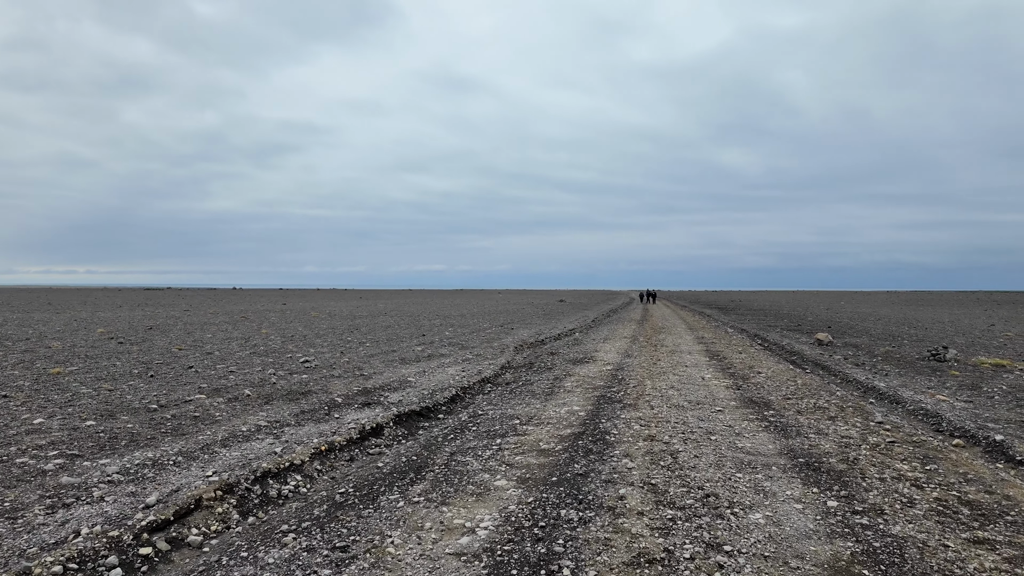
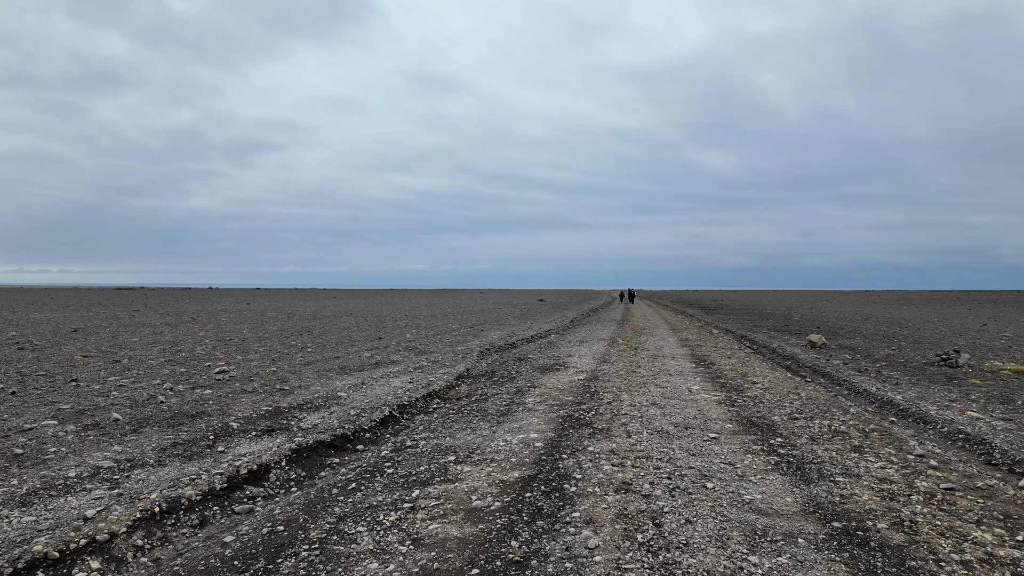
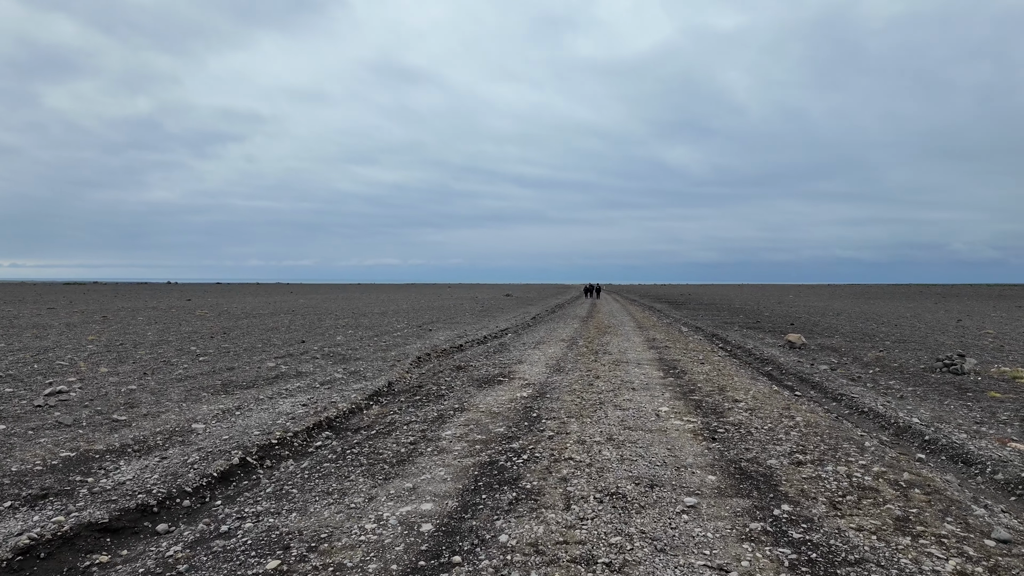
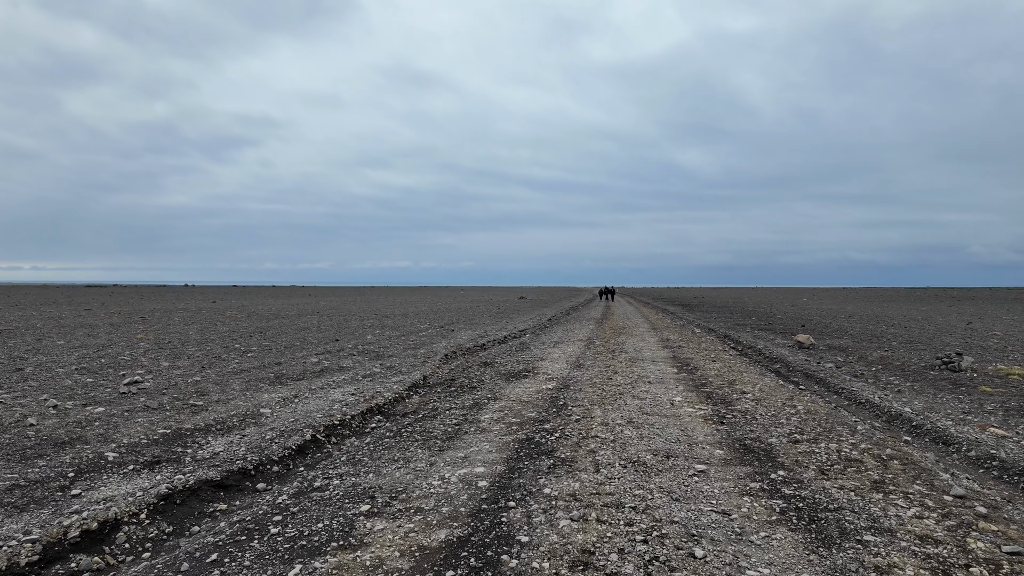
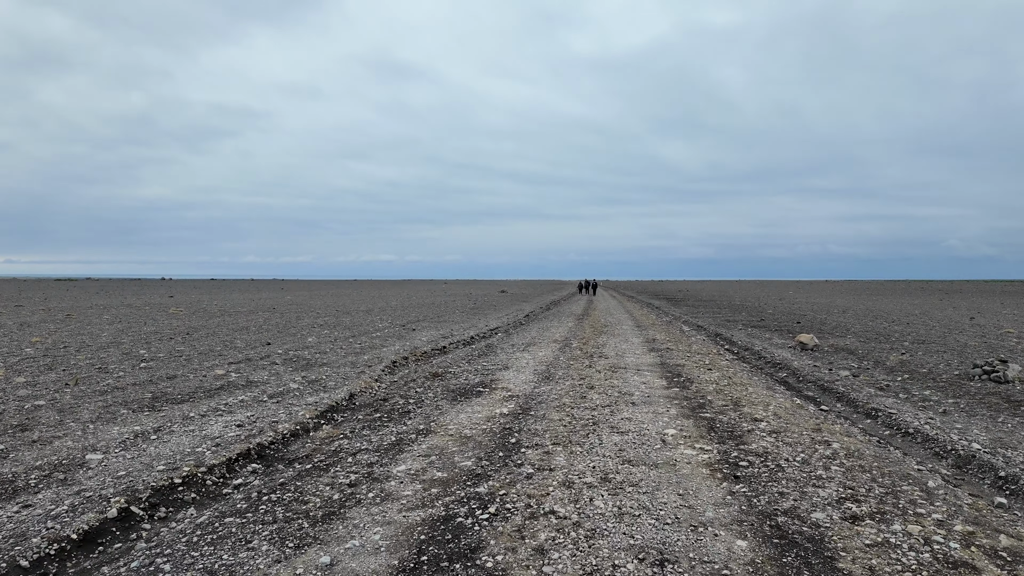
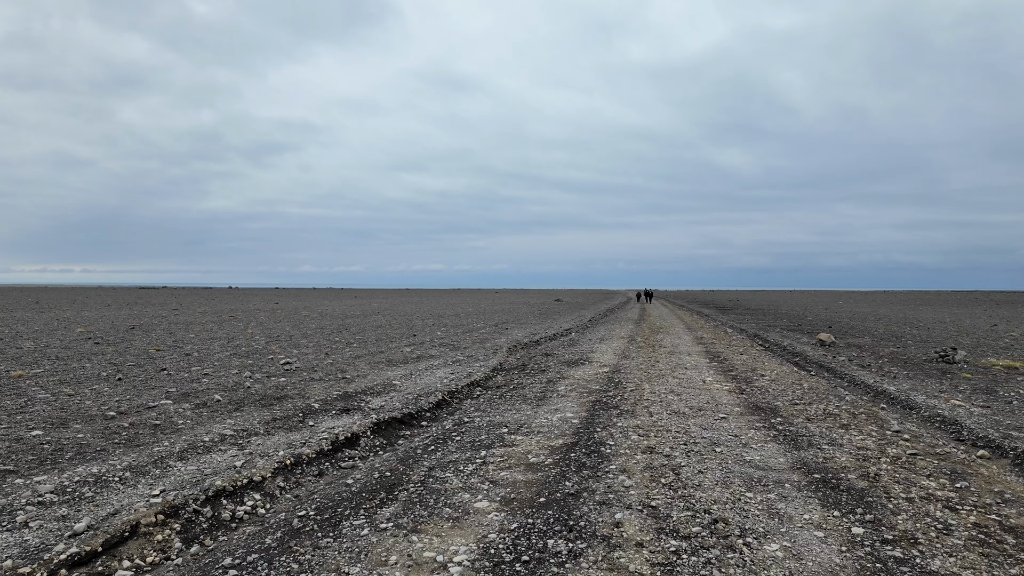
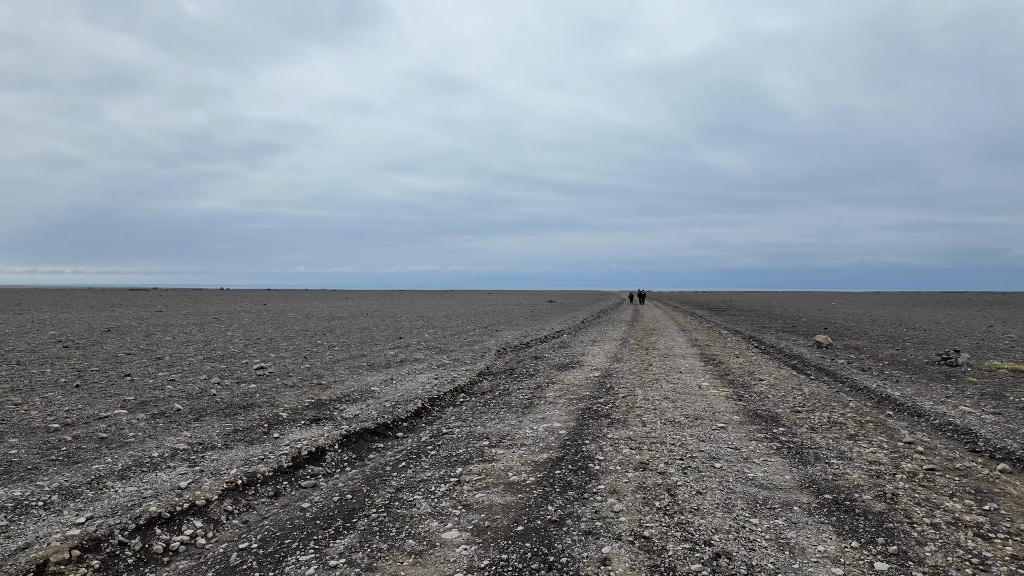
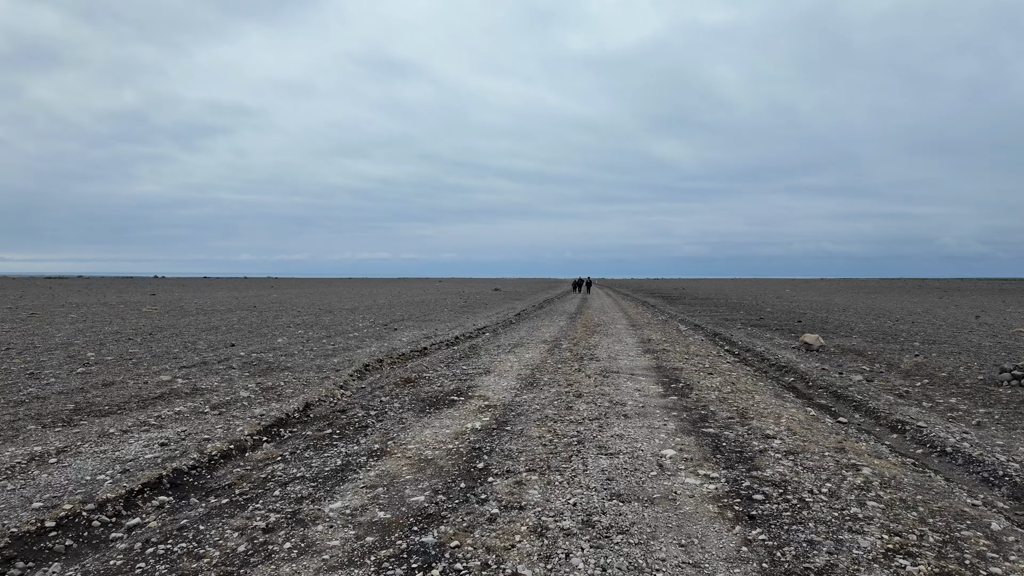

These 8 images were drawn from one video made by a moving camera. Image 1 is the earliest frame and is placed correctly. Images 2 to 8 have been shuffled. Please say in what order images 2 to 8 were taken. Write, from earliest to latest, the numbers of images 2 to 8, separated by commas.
6, 7, 2, 4, 3, 5, 8
